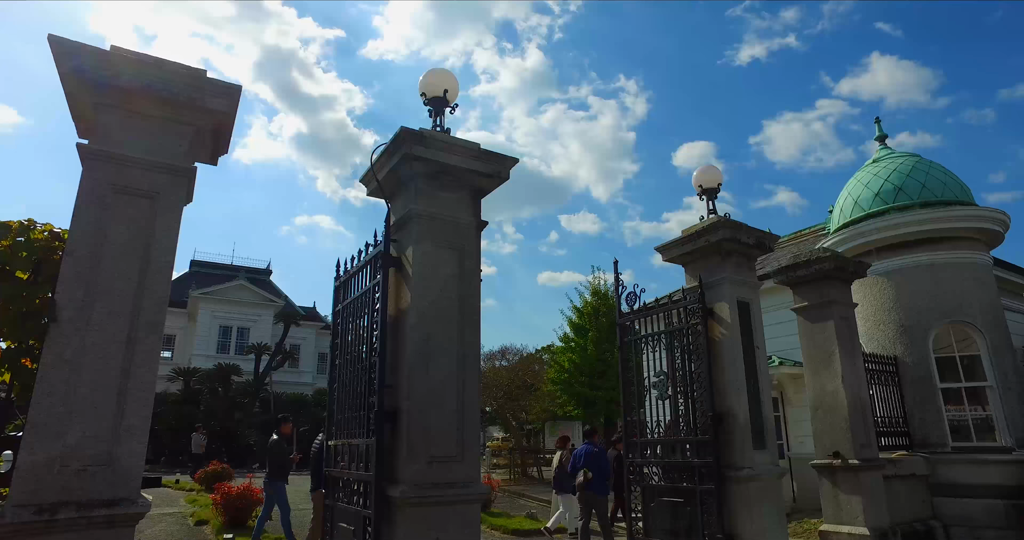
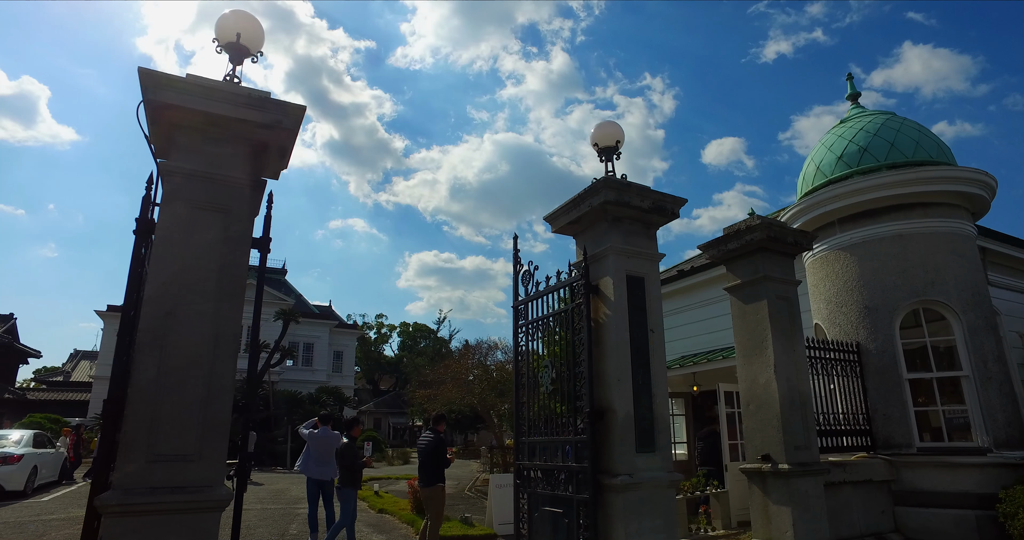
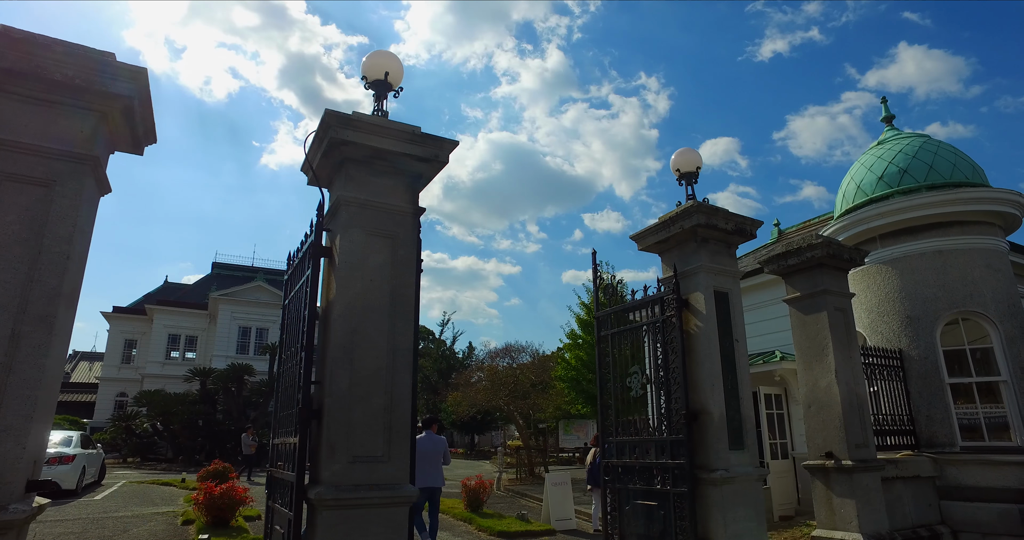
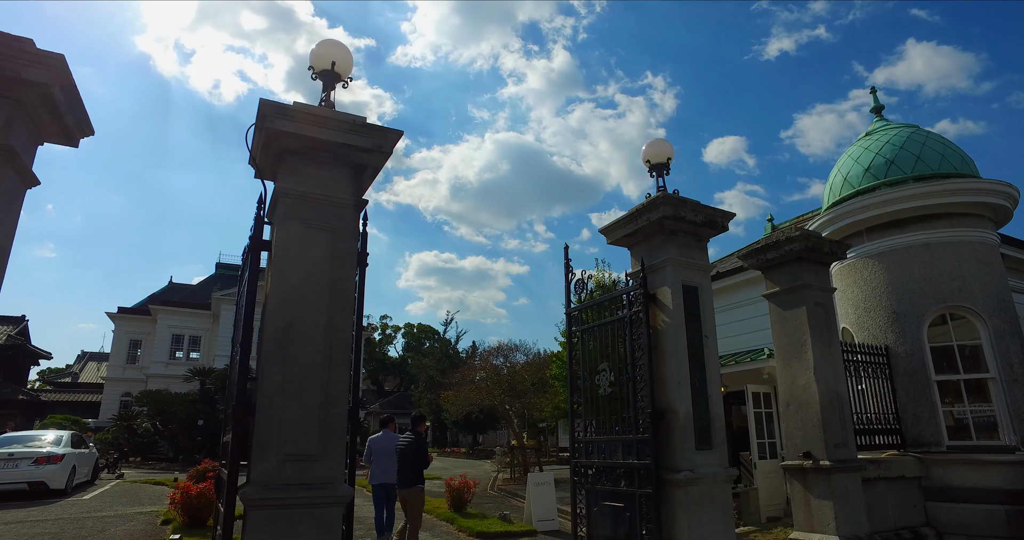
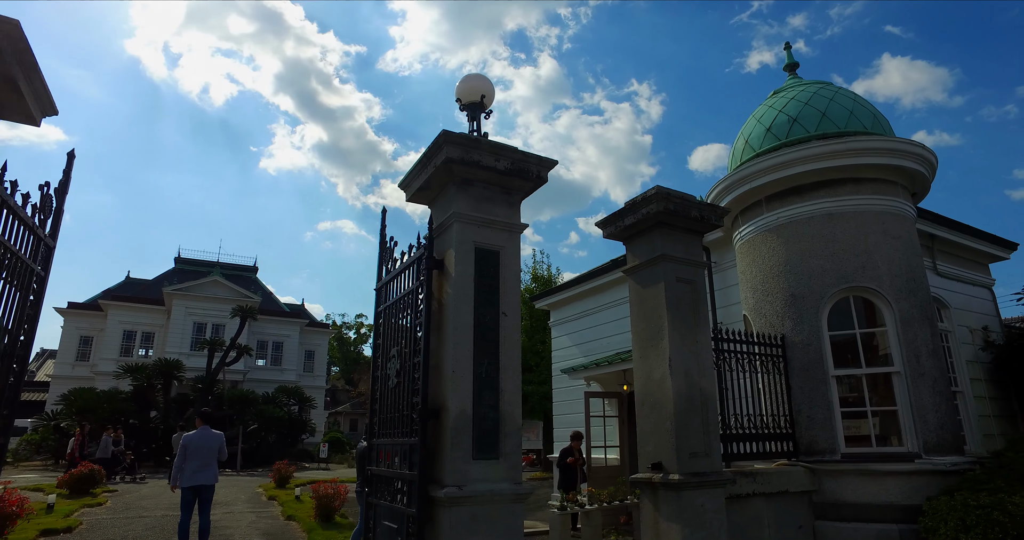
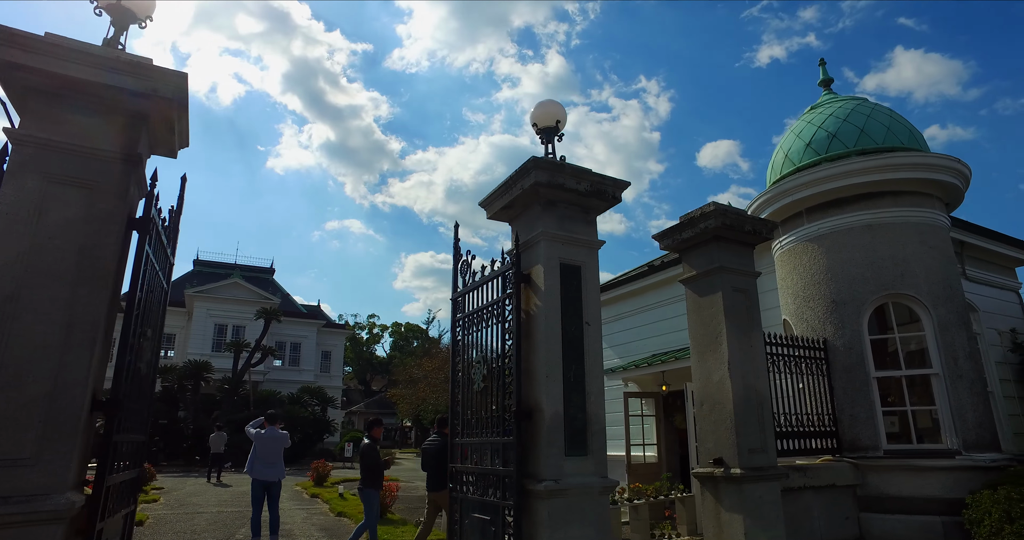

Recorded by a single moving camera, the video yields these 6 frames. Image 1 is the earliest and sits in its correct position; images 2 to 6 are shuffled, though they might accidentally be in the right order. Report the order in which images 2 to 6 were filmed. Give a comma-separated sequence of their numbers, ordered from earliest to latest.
3, 4, 2, 6, 5
